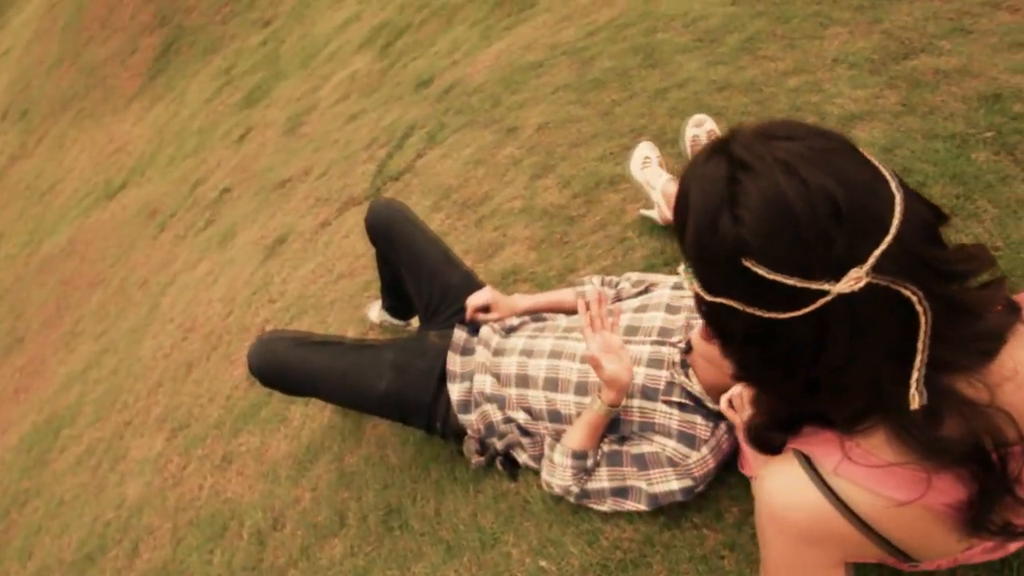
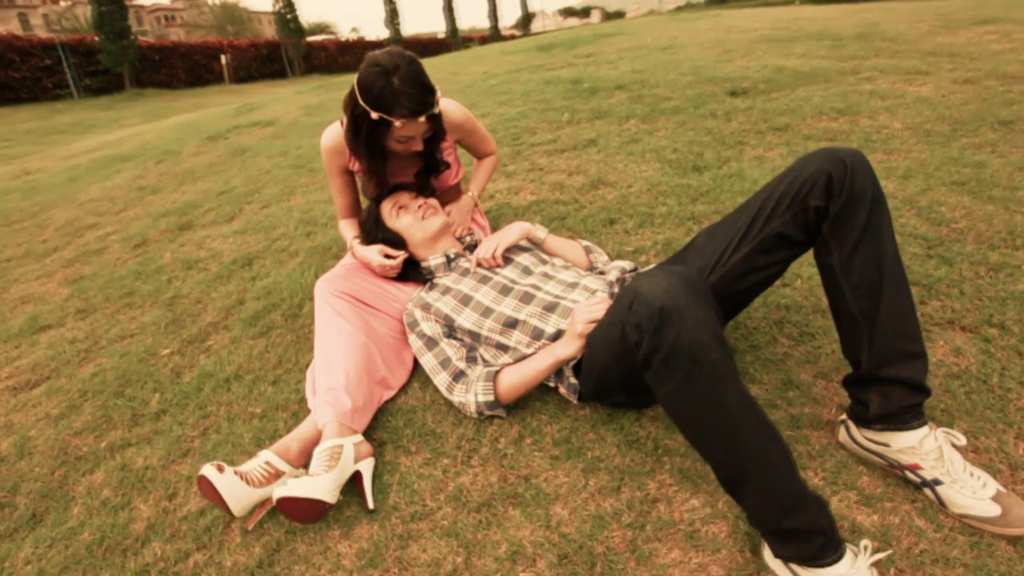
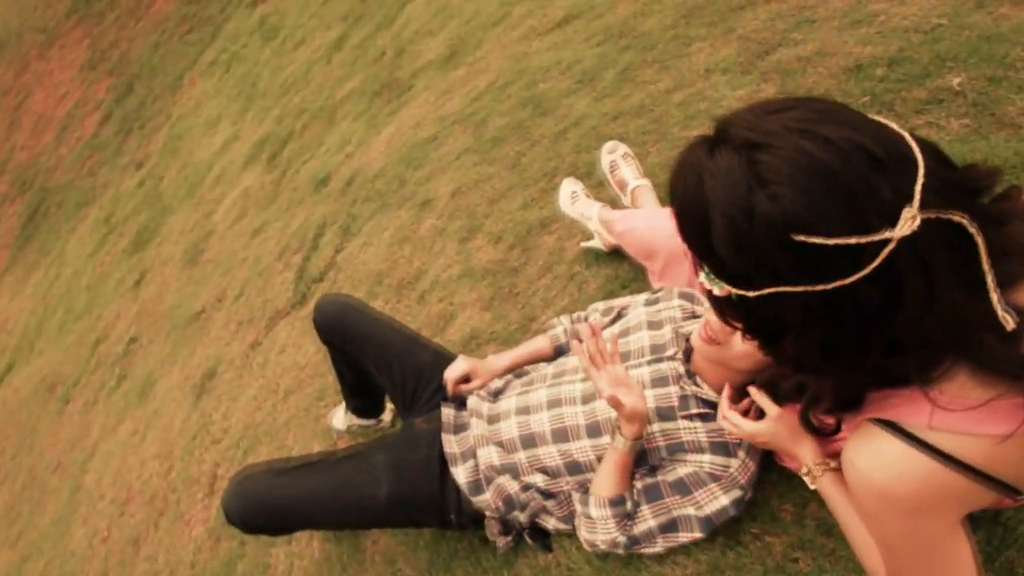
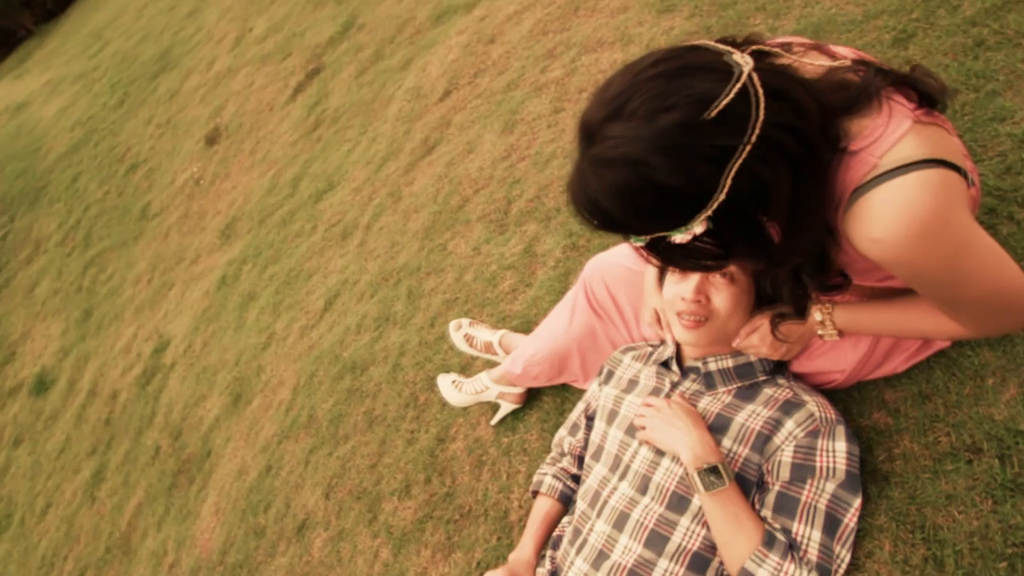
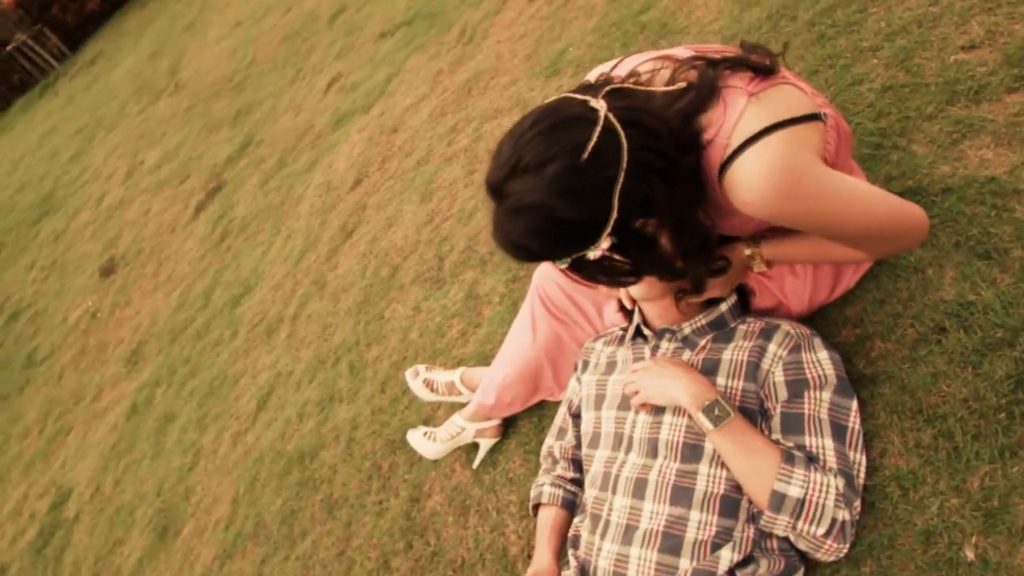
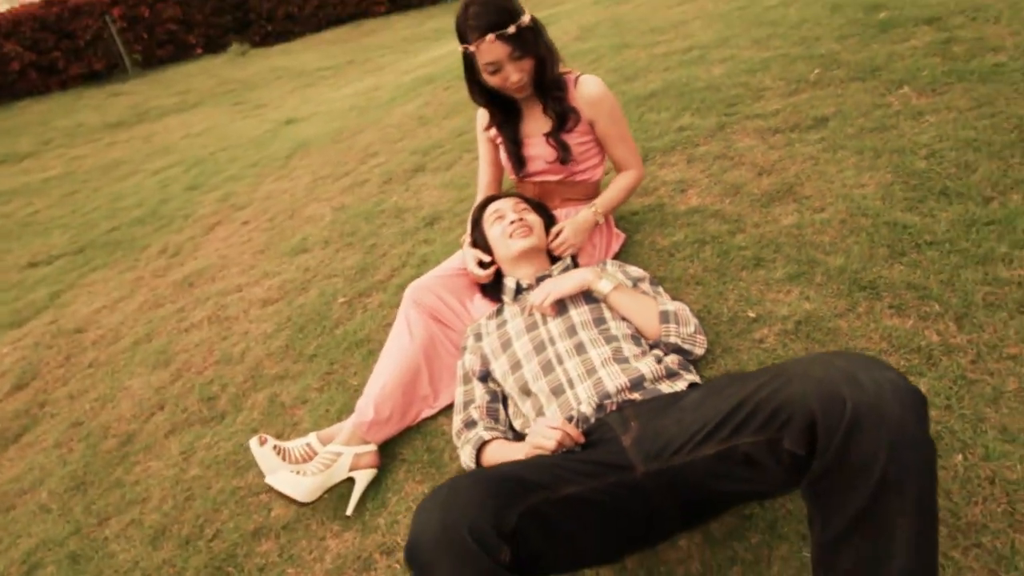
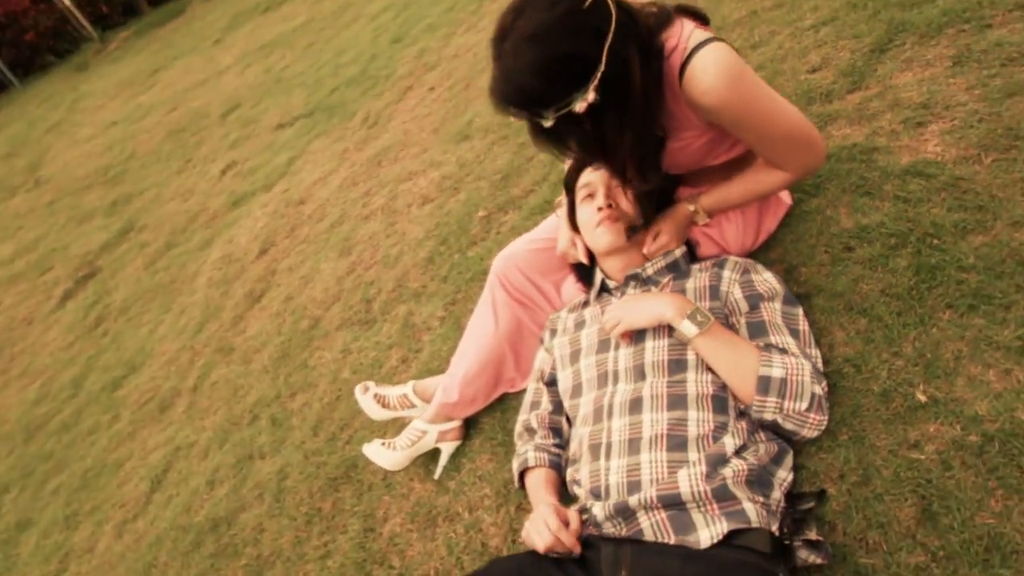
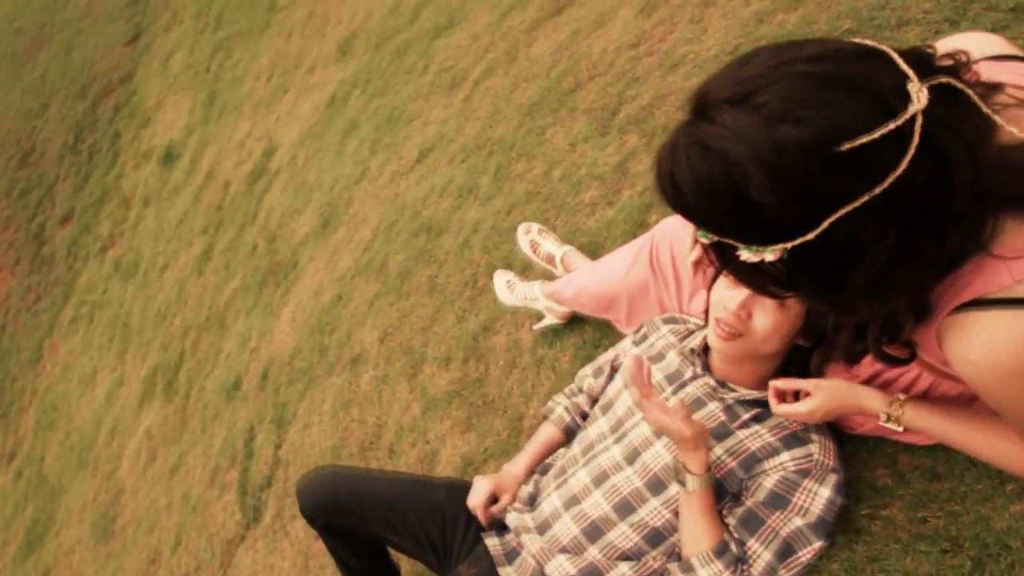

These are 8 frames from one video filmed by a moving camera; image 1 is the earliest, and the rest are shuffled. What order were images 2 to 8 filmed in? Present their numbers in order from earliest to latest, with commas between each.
3, 8, 4, 5, 7, 6, 2
